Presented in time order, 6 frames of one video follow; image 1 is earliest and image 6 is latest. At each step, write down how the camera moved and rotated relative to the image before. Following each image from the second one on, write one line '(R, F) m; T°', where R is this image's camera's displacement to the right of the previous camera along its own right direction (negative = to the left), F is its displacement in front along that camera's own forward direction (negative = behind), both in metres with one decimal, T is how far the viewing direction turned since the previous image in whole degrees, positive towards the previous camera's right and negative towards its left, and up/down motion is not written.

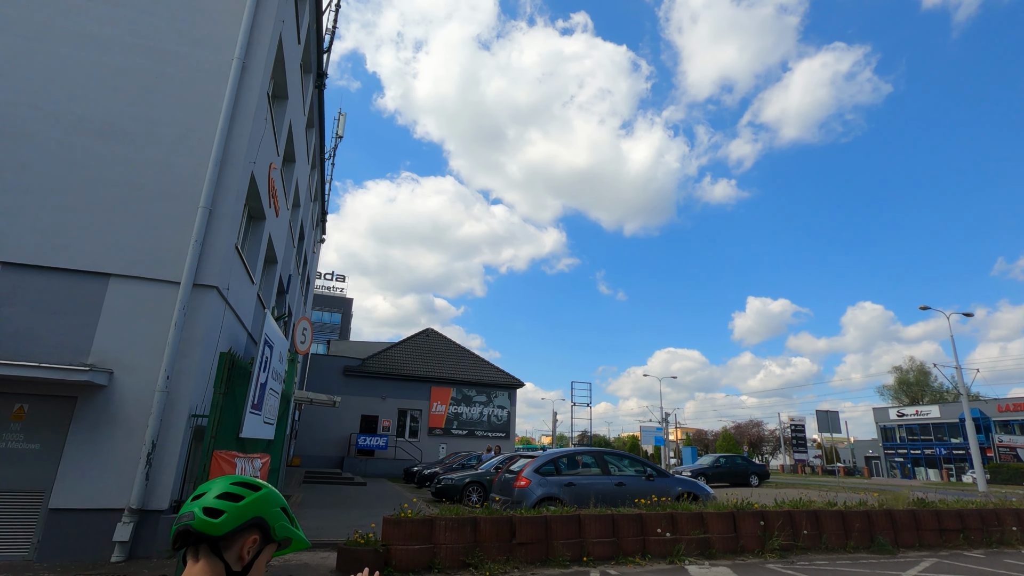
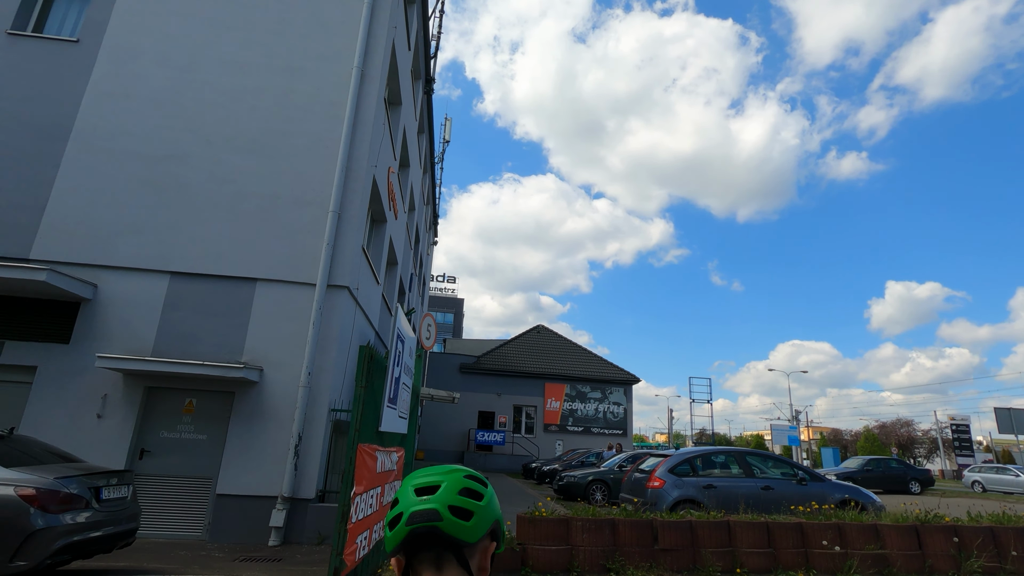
(-0.3, +0.3) m; -11°
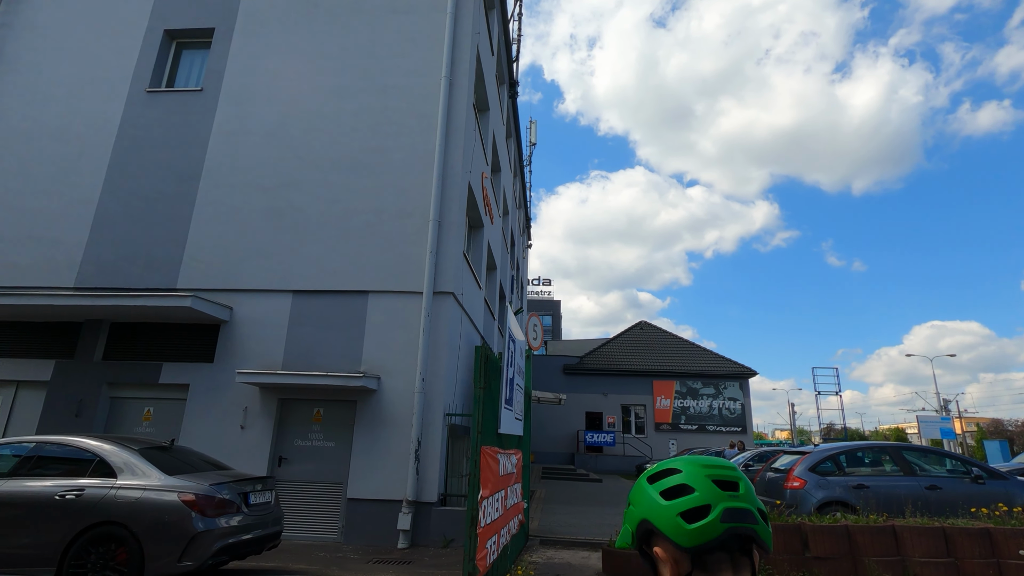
(-0.2, +0.2) m; -10°
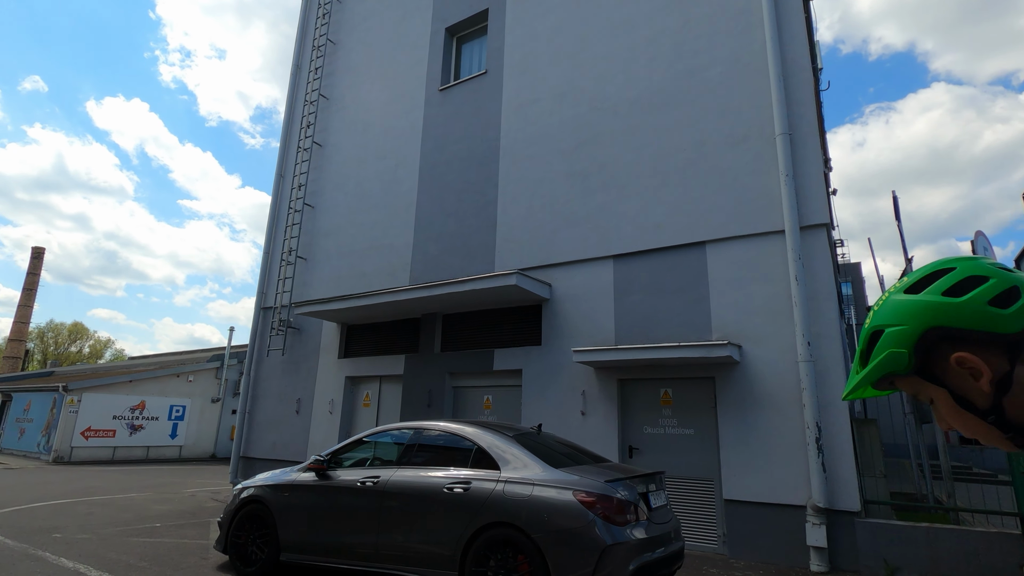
(-1.6, +1.4) m; -27°
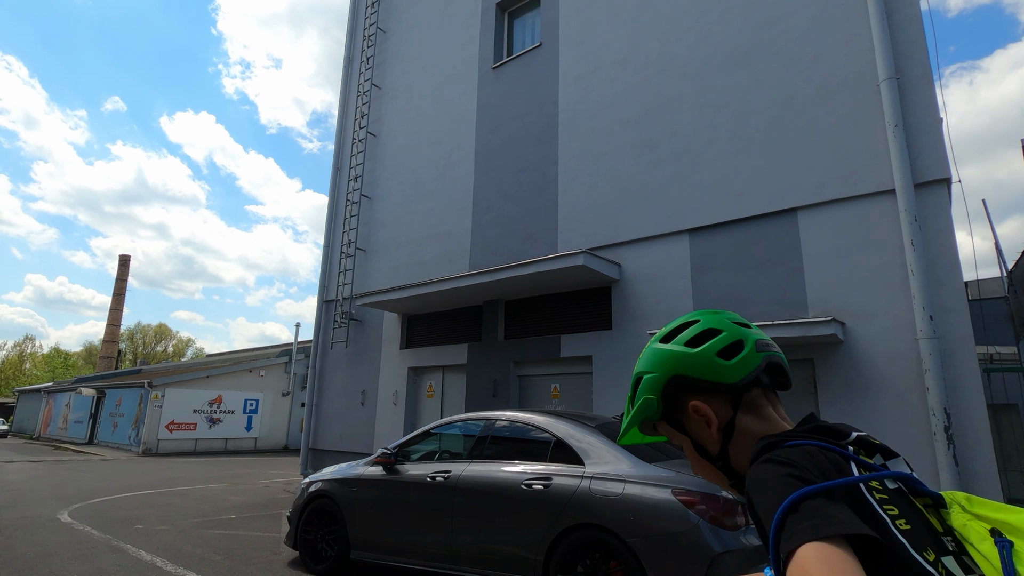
(-0.2, +0.5) m; -6°
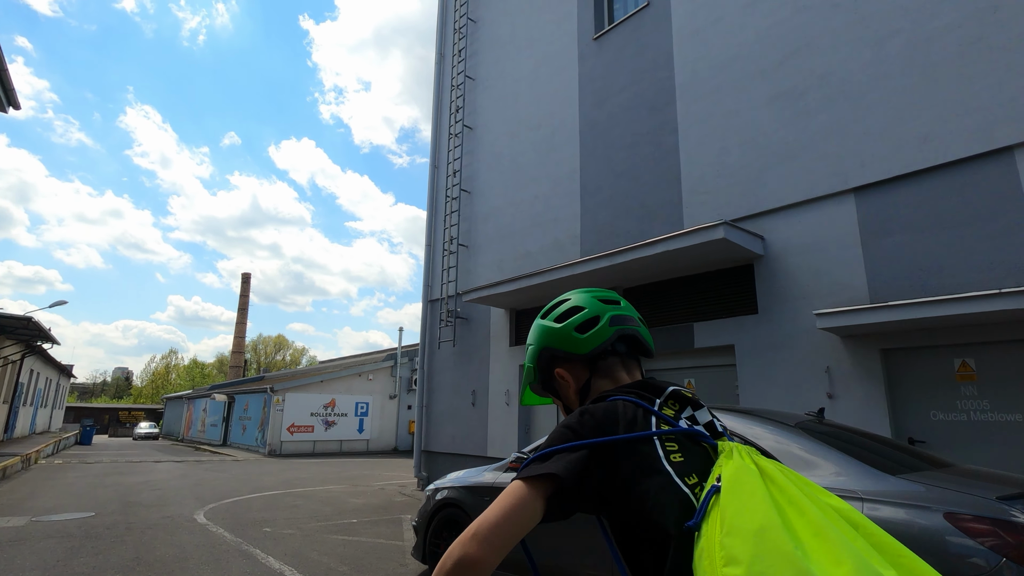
(-0.5, +0.7) m; -10°
